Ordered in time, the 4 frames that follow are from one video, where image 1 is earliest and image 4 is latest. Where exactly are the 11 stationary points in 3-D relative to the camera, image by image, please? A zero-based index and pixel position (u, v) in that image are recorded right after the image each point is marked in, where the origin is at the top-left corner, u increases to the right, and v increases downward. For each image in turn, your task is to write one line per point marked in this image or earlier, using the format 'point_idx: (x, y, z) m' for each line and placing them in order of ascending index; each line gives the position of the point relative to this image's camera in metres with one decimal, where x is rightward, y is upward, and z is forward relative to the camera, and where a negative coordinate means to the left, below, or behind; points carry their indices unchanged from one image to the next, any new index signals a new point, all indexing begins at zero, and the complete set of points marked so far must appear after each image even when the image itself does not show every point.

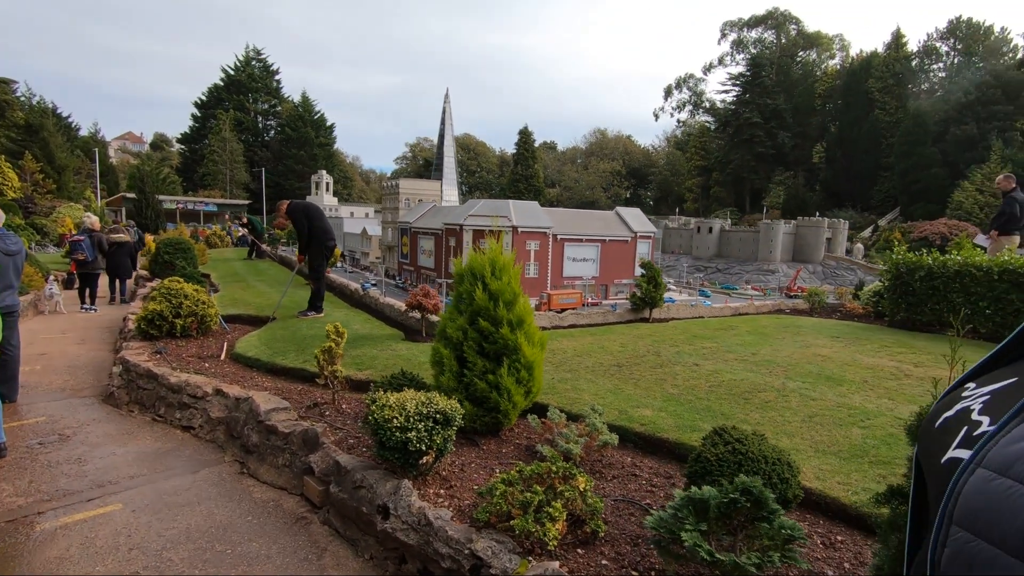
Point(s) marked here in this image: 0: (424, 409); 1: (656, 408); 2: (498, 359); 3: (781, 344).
0: (-0.8, -1.1, +4.8) m
1: (+1.7, -1.4, +6.3) m
2: (-0.2, -0.8, +5.8) m
3: (+5.1, -1.1, +10.3) m
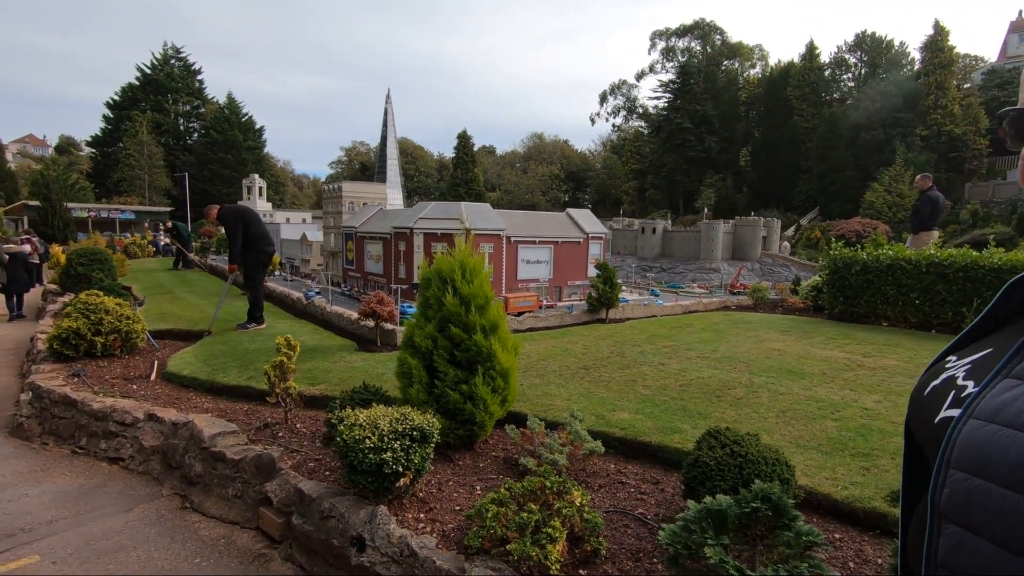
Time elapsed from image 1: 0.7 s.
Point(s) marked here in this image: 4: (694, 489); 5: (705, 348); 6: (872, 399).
0: (-0.9, -1.1, +4.3) m
1: (+1.4, -1.4, +6.1) m
2: (-0.4, -0.8, +5.5) m
3: (+4.3, -1.0, +10.4) m
4: (+1.3, -1.5, +3.9) m
5: (+3.4, -1.1, +9.5) m
6: (+4.4, -1.3, +6.5) m
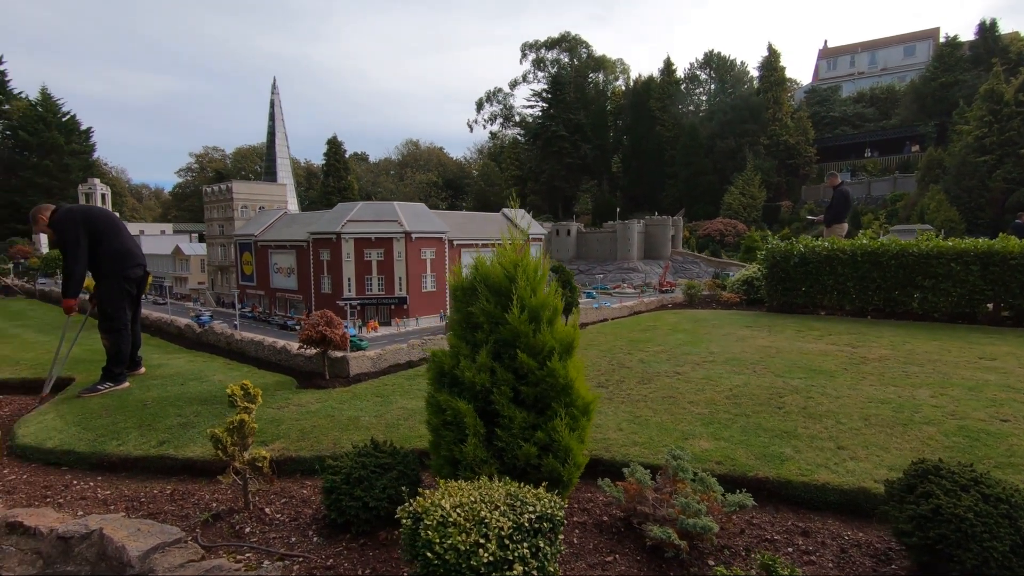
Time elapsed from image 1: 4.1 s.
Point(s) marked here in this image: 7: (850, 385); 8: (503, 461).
0: (0.0, -1.2, +2.8) m
1: (+1.8, -1.4, +5.1) m
2: (+0.2, -0.9, +4.0) m
3: (+3.7, -0.9, +9.9) m
4: (+2.3, -1.4, +2.9) m
5: (+3.0, -1.0, +8.8) m
6: (+4.7, -1.2, +6.1) m
7: (+4.1, -1.2, +6.5) m
8: (0.0, -1.2, +3.8) m
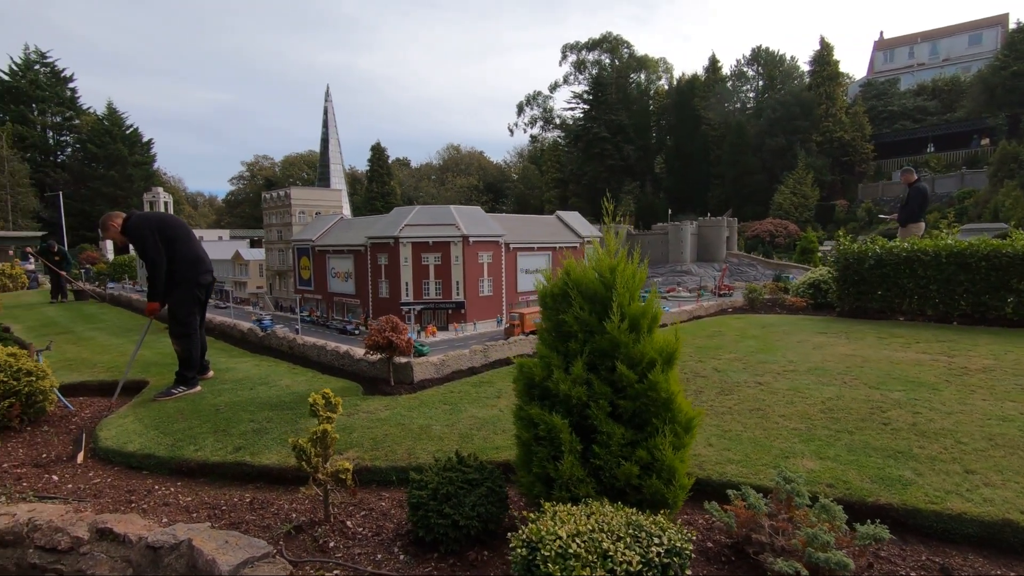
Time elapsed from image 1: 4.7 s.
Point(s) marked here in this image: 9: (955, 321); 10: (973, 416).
0: (+0.6, -1.2, +2.5) m
1: (+2.6, -1.4, +4.7) m
2: (+0.9, -0.9, +3.7) m
3: (+4.8, -1.0, +9.4) m
4: (+2.9, -1.5, +2.4) m
5: (+4.1, -1.1, +8.3) m
6: (+5.5, -1.2, +5.5) m
7: (+4.9, -1.2, +6.0) m
8: (+0.6, -1.3, +3.6) m
9: (+9.6, -0.7, +11.6) m
10: (+4.6, -1.3, +5.4) m
